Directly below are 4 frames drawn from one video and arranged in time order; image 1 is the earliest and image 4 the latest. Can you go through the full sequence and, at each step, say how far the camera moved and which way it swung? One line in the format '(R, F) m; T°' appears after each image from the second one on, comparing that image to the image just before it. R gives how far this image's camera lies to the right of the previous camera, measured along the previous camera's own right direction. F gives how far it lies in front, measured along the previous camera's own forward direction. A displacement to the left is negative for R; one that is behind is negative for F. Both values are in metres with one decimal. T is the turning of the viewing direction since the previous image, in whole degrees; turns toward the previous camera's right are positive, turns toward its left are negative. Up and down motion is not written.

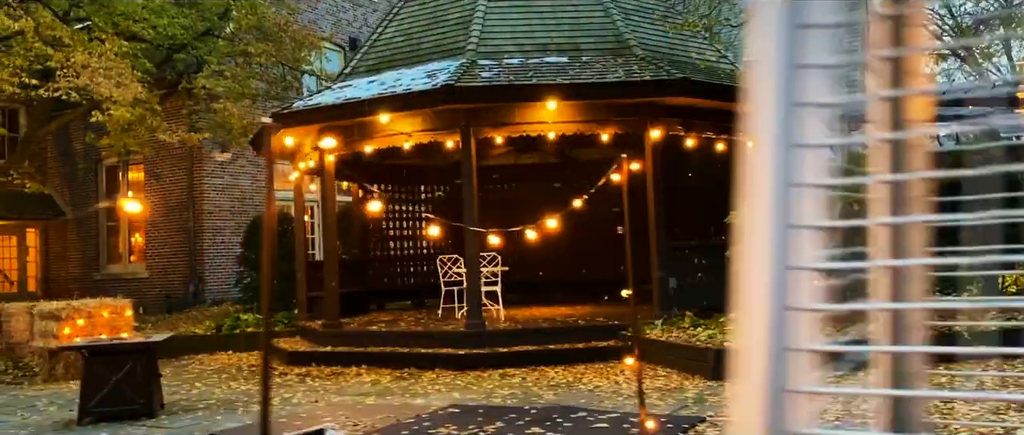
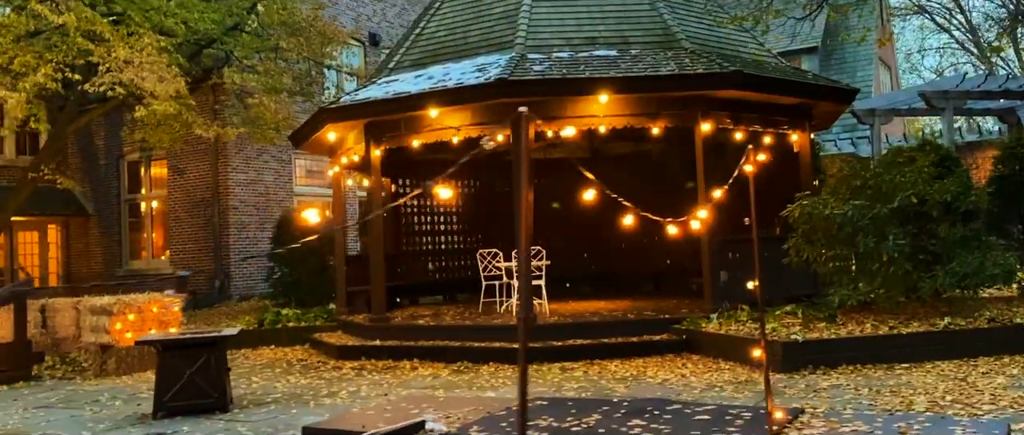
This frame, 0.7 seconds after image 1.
(-0.6, 0.0) m; 0°
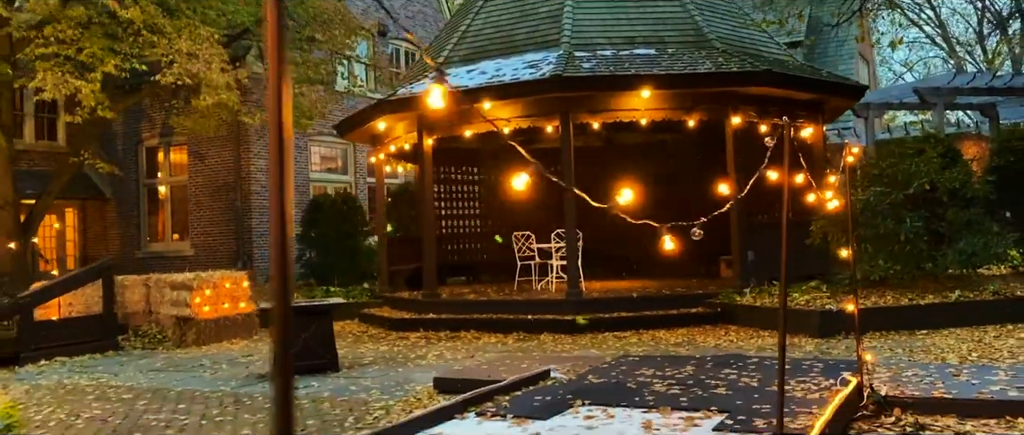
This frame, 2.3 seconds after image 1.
(-1.0, -0.9) m; +2°
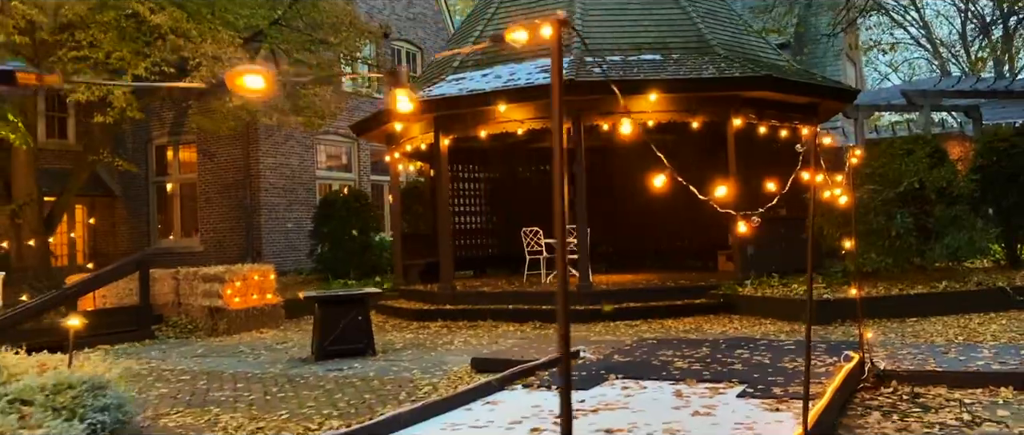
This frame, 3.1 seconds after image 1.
(-0.4, -0.6) m; +1°
